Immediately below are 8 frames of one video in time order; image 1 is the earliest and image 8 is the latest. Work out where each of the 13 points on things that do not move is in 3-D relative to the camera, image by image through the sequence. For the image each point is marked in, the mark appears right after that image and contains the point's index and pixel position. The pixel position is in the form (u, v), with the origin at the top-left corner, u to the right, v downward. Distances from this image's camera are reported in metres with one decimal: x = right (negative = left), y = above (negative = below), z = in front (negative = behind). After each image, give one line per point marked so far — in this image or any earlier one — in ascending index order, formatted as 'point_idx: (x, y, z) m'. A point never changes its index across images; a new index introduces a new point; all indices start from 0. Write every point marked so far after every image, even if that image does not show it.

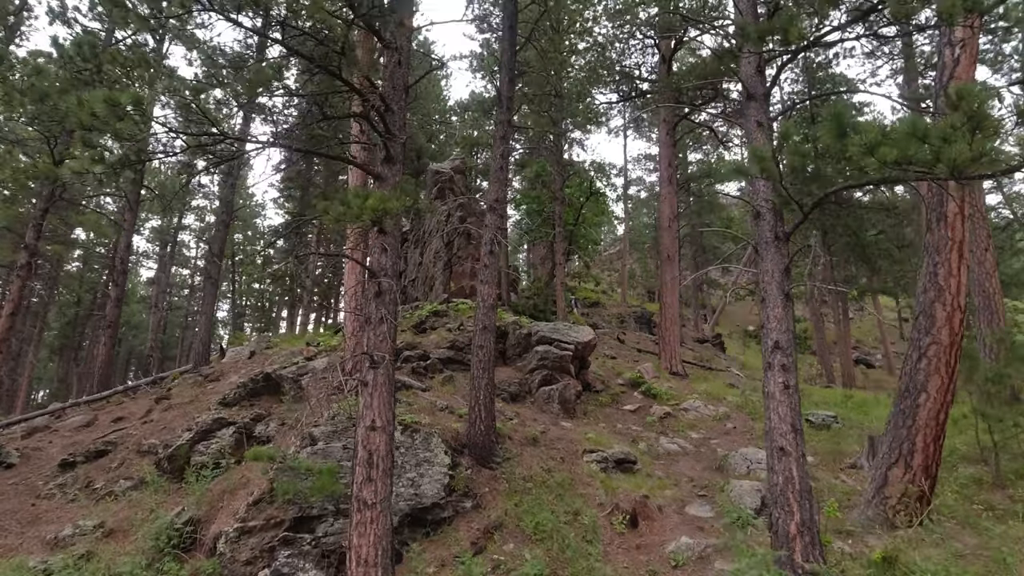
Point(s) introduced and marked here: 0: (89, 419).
0: (-9.1, -2.8, +13.0) m
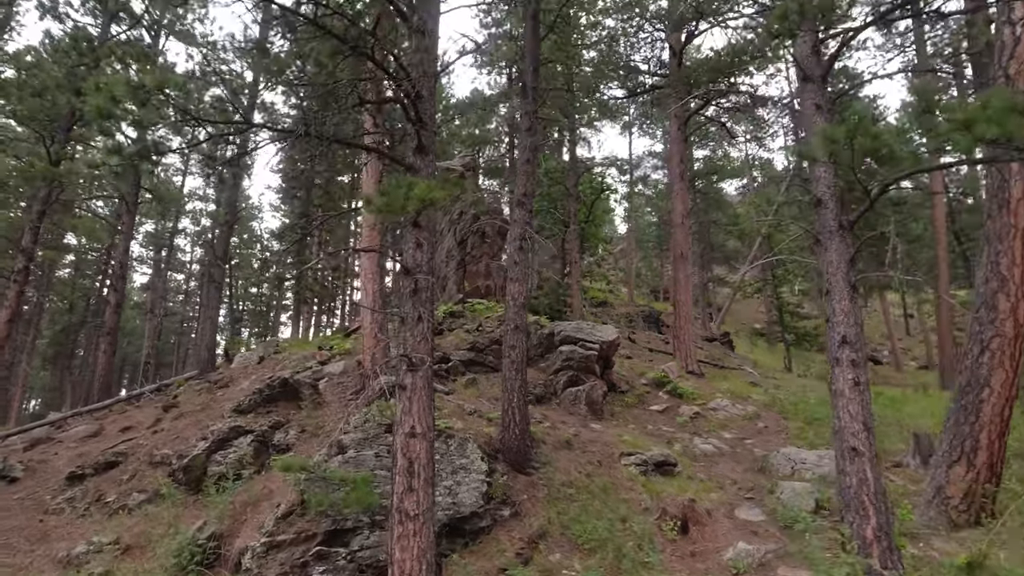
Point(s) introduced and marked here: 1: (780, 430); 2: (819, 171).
0: (-8.6, -2.9, +12.5) m
1: (+5.3, -2.8, +11.8) m
2: (+3.5, +1.3, +6.6) m
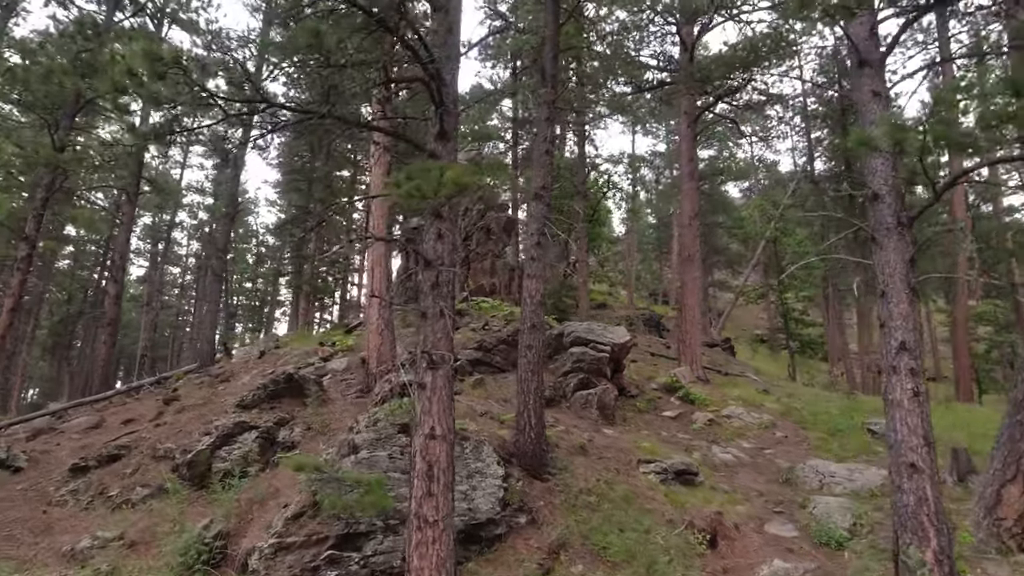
0: (-8.4, -2.7, +12.0) m
1: (+5.4, -2.9, +11.5) m
2: (+3.8, +1.3, +6.2) m
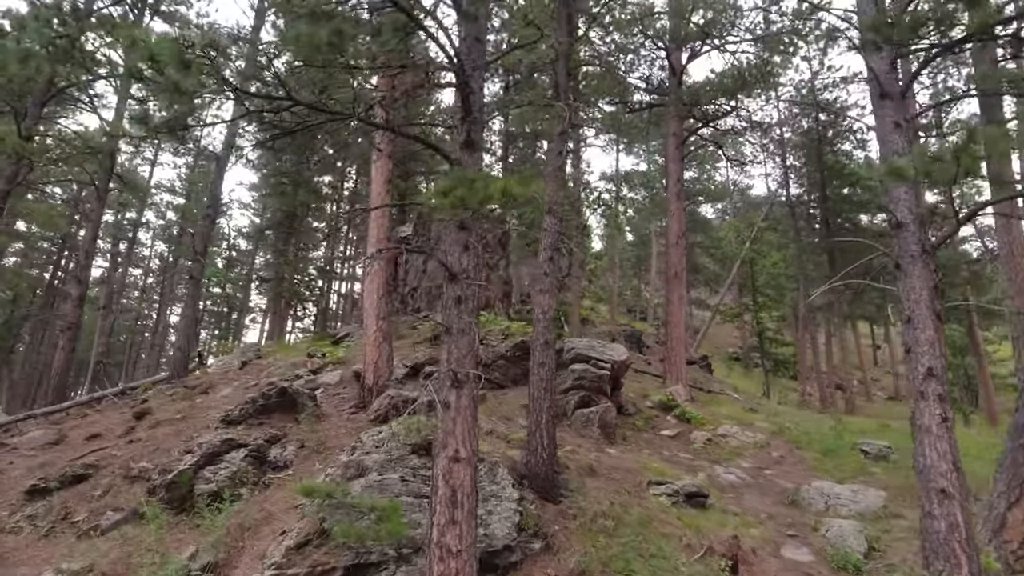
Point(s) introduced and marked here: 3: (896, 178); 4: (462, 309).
0: (-8.4, -2.8, +11.3) m
1: (+5.4, -3.3, +11.4) m
2: (+4.1, +1.0, +6.2) m
3: (+3.6, +1.1, +5.6) m
4: (-0.5, -0.2, +6.2) m
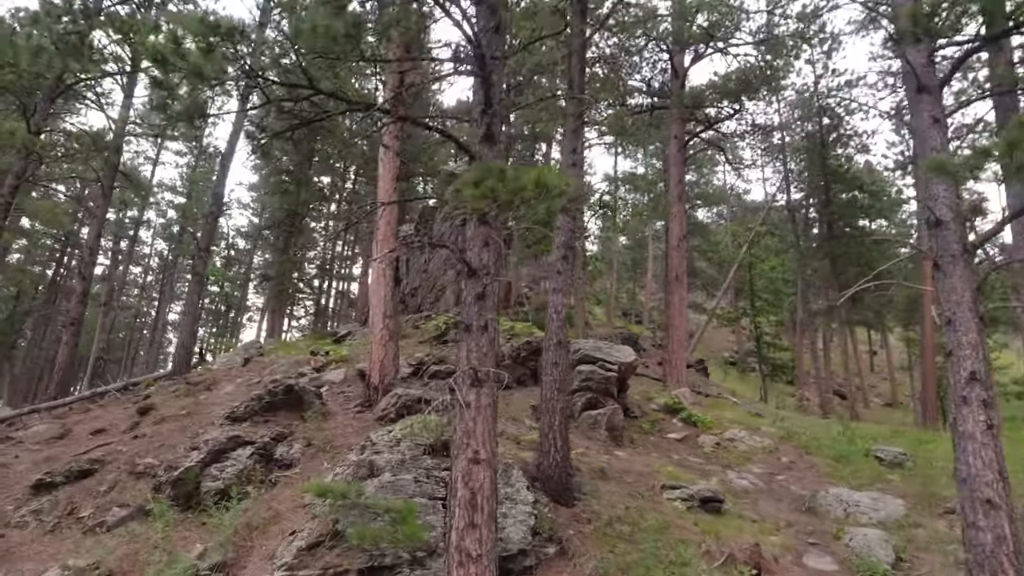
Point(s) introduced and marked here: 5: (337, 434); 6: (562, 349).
0: (-8.3, -2.6, +11.1) m
1: (+5.5, -3.3, +11.3) m
2: (+4.3, +1.0, +6.1) m
3: (+3.8, +1.0, +5.4) m
4: (-0.3, -0.2, +6.1) m
5: (-2.7, -2.3, +9.3) m
6: (+0.7, -0.9, +8.5) m
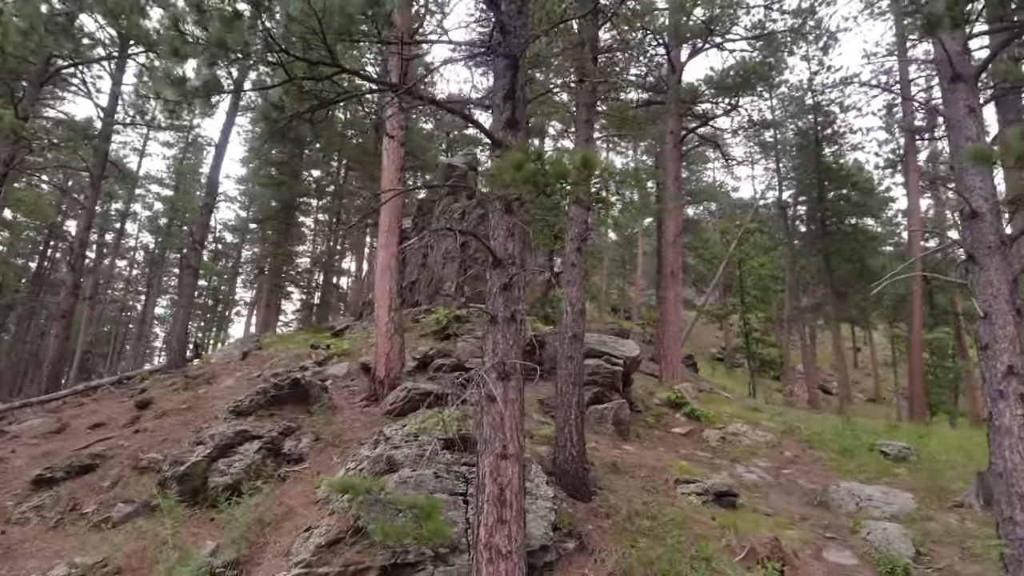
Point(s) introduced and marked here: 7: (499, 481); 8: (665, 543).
0: (-8.2, -2.5, +10.7) m
1: (+5.6, -3.2, +11.3) m
2: (+4.6, +1.1, +6.1) m
3: (+4.1, +1.1, +5.4) m
4: (0.0, -0.1, +5.9) m
5: (-2.5, -2.1, +9.2) m
6: (+0.9, -0.8, +8.4) m
7: (-0.1, -1.7, +5.5) m
8: (+1.8, -2.9, +7.0) m
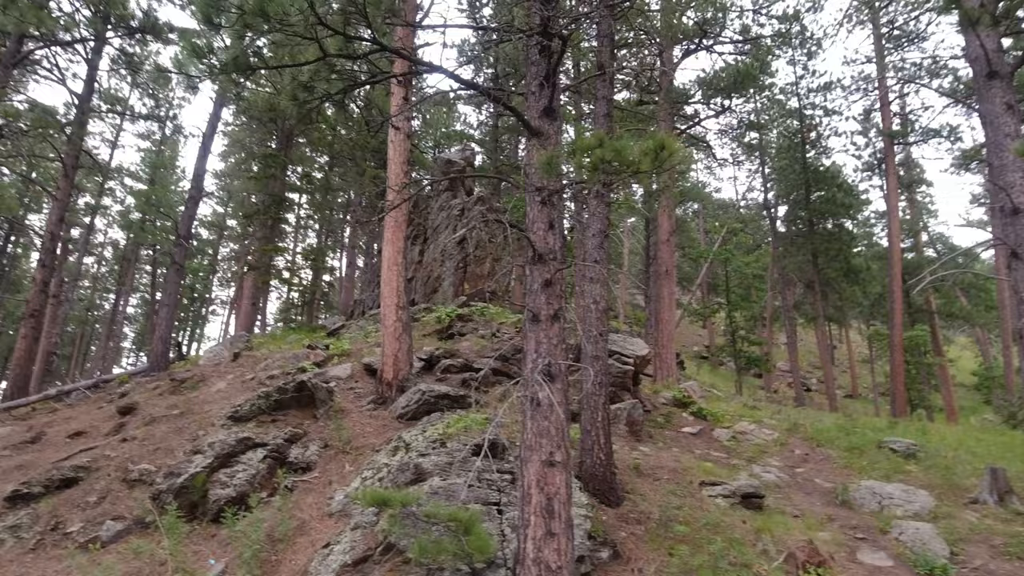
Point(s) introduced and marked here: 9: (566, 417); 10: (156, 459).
0: (-8.0, -2.4, +10.1) m
1: (+5.8, -3.2, +11.2) m
2: (+5.0, +1.1, +5.9) m
3: (+4.5, +1.1, +5.2) m
4: (+0.3, -0.1, +5.6) m
5: (-2.3, -2.1, +8.7) m
6: (+1.2, -0.7, +8.1) m
7: (+0.3, -1.7, +5.1) m
8: (+2.1, -2.9, +6.7) m
9: (+0.5, -1.1, +5.3) m
10: (-5.1, -2.4, +8.6) m
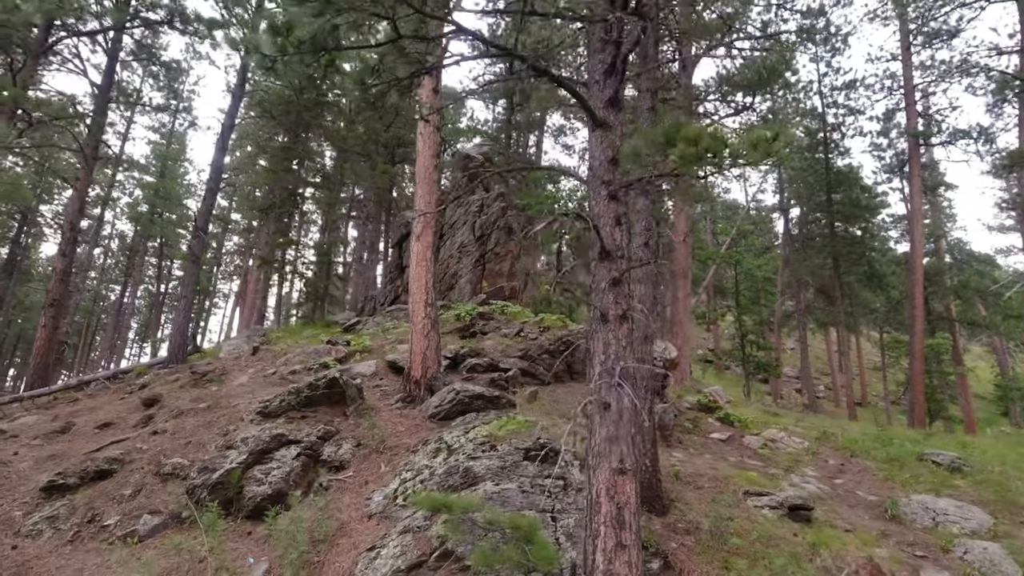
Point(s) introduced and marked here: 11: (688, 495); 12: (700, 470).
0: (-7.5, -2.2, +9.8) m
1: (+6.3, -3.3, +11.0) m
2: (+5.6, +1.0, +5.7) m
3: (+5.1, +1.1, +5.0) m
4: (+0.9, 0.0, +5.3) m
5: (-1.8, -2.0, +8.4) m
6: (+1.8, -0.7, +7.8) m
7: (+0.8, -1.7, +4.9) m
8: (+2.6, -2.9, +6.4) m
9: (+1.0, -1.1, +5.1) m
10: (-4.6, -2.3, +8.3) m
11: (+2.2, -2.7, +7.8) m
12: (+2.8, -2.7, +9.0) m
